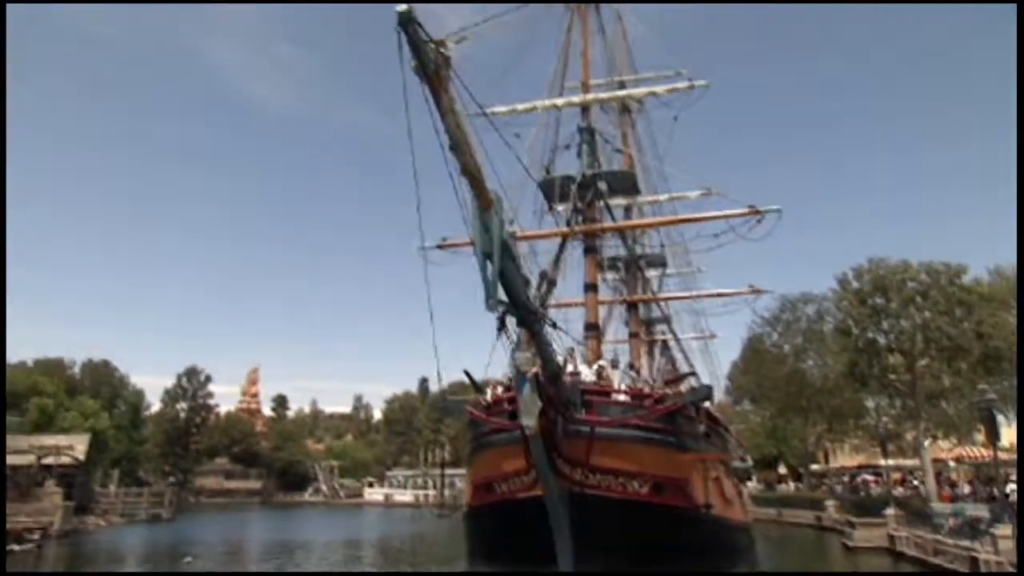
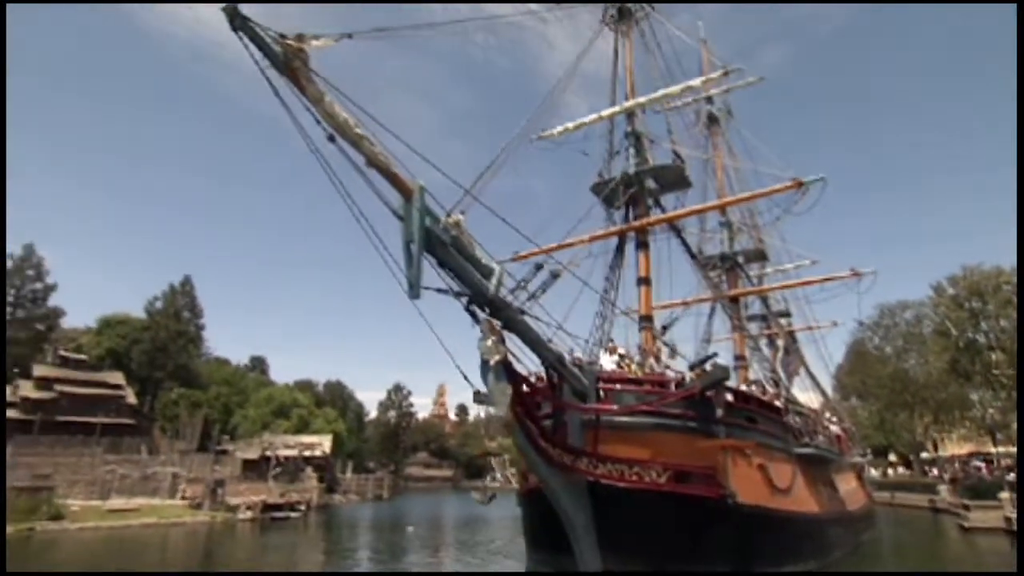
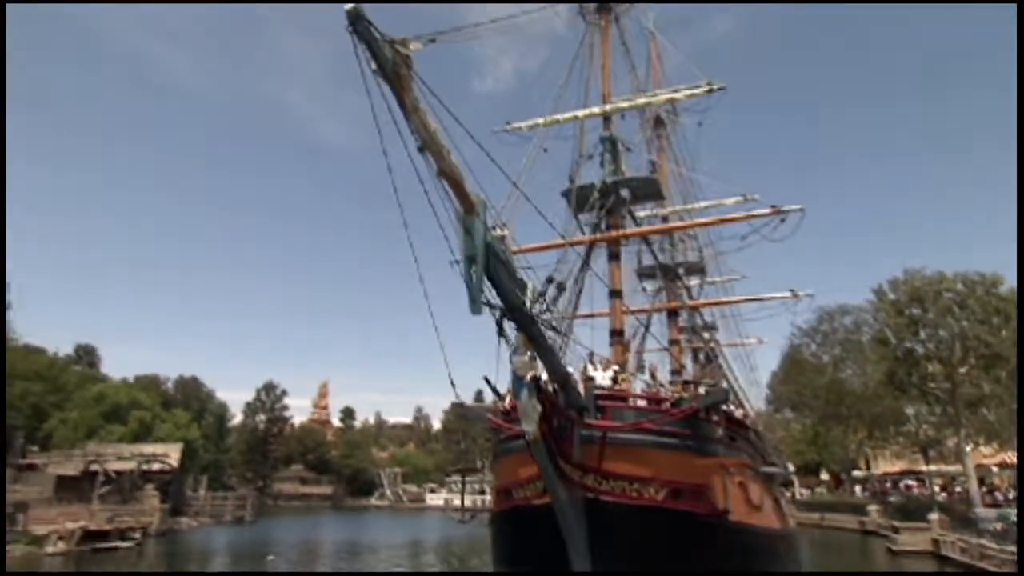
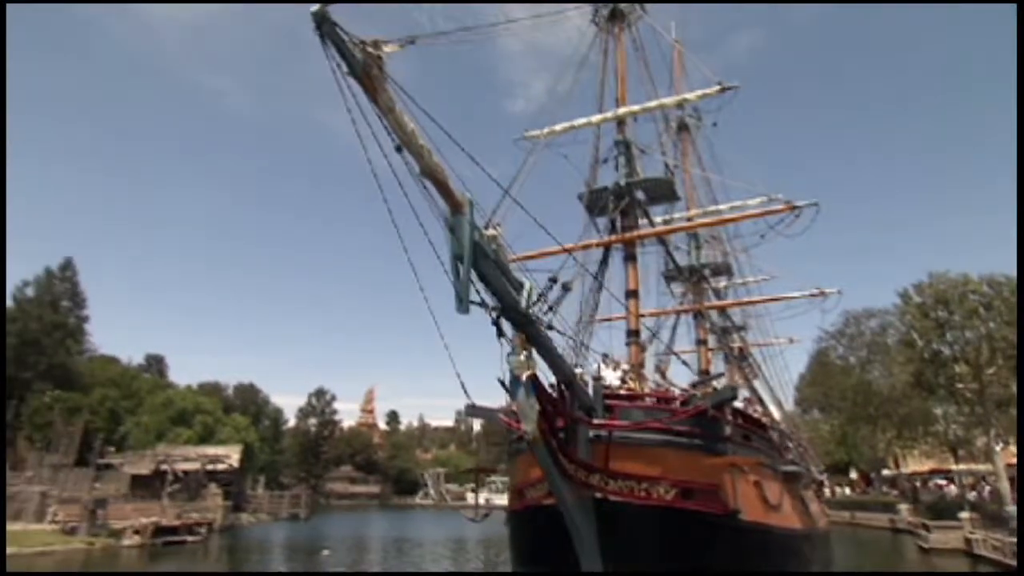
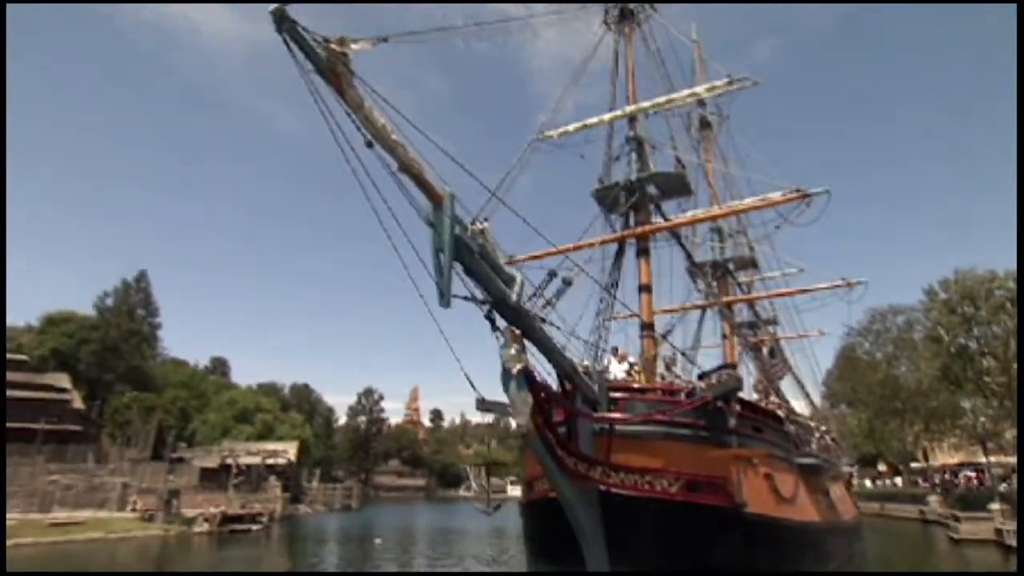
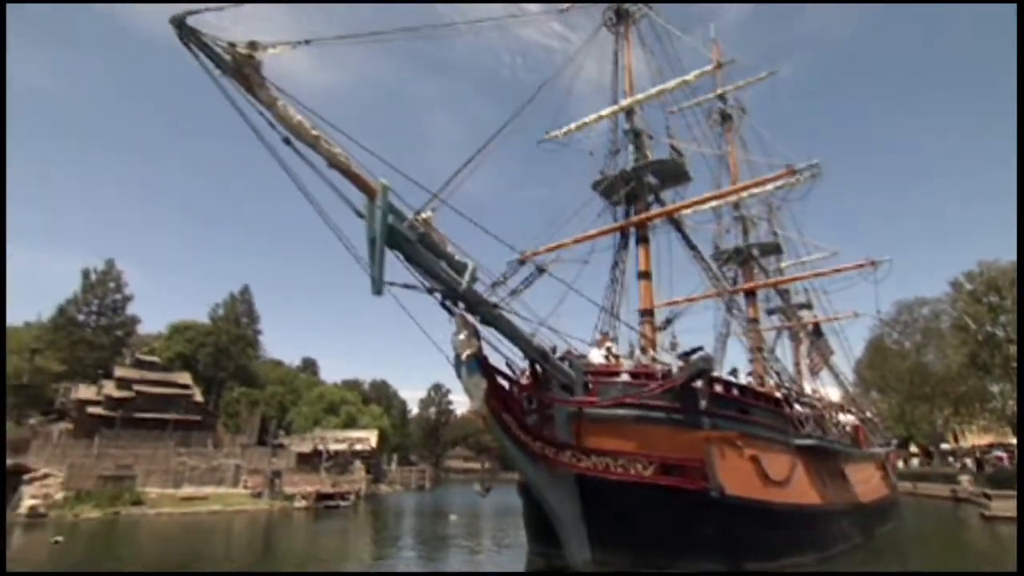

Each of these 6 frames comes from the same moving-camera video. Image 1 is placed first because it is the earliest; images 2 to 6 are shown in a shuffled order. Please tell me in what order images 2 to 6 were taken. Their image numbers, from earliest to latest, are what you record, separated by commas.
3, 4, 5, 2, 6
